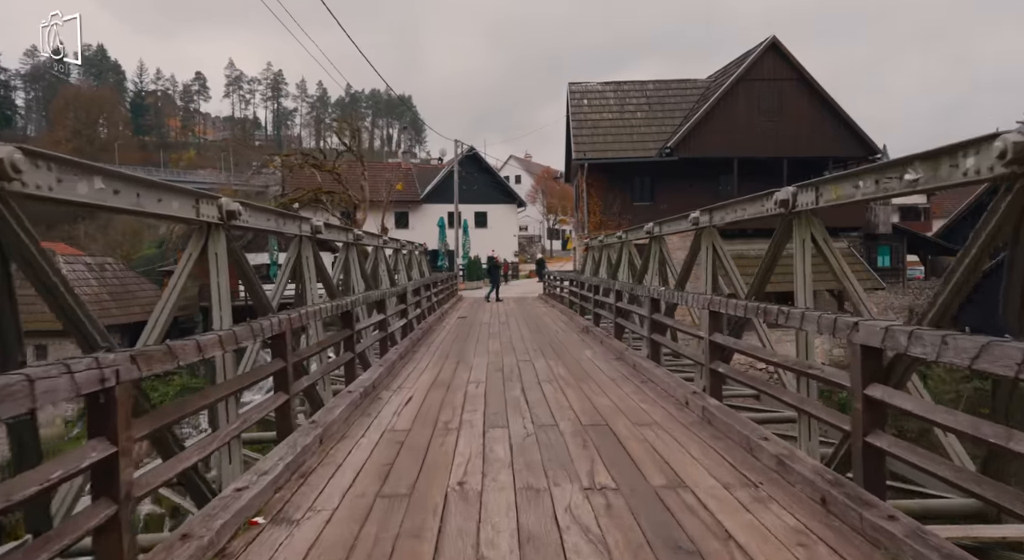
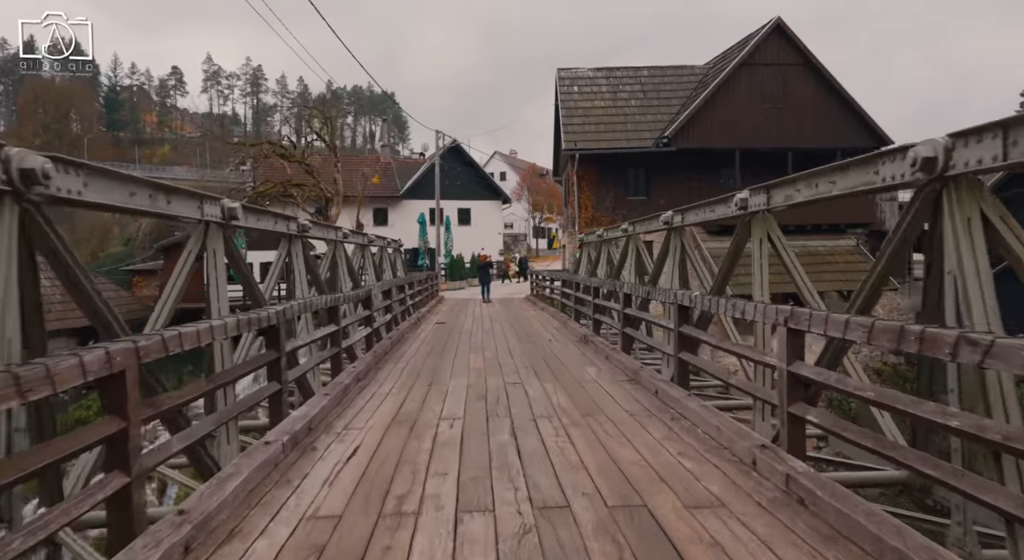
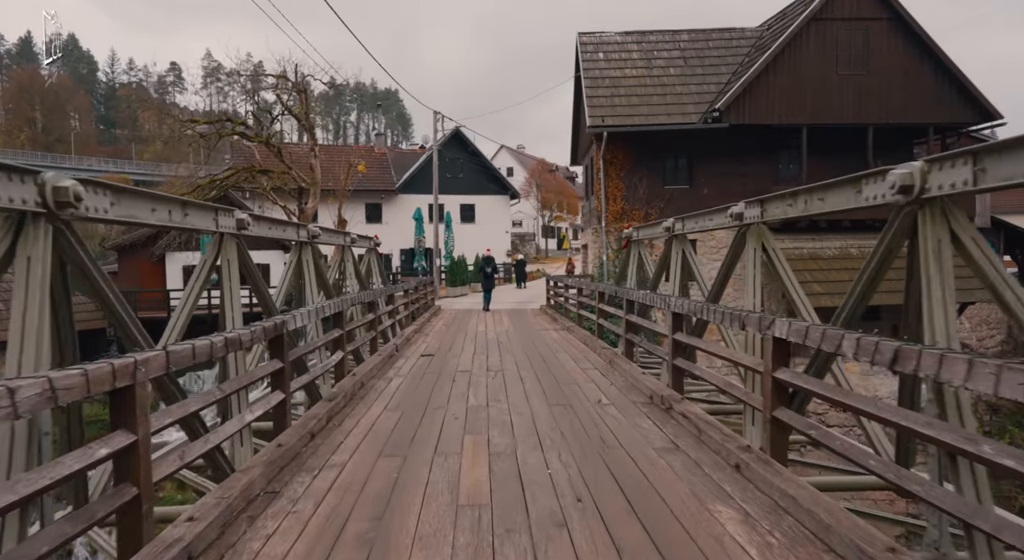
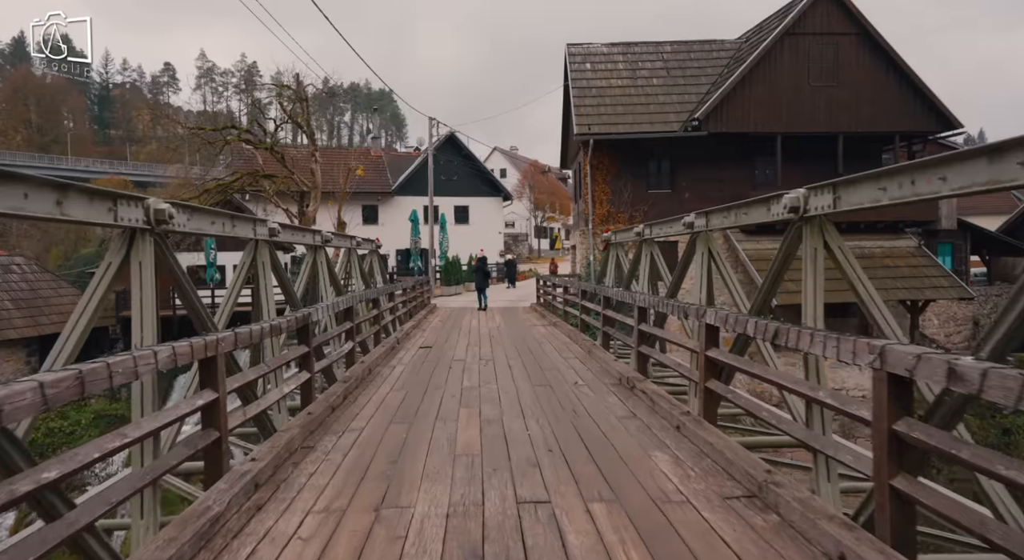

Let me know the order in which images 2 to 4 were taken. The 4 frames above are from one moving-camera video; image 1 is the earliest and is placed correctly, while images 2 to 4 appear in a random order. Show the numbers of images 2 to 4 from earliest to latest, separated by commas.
2, 4, 3
